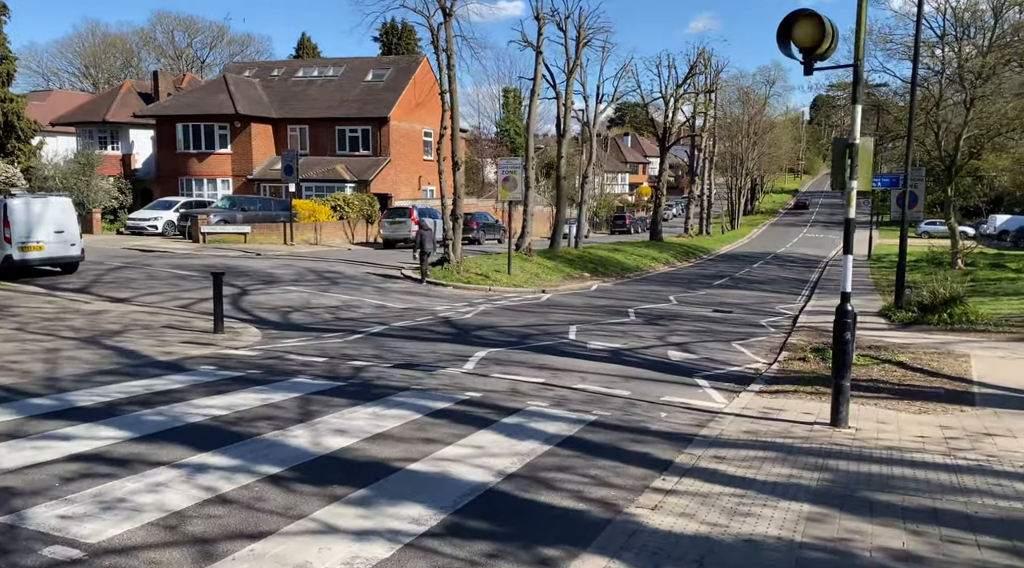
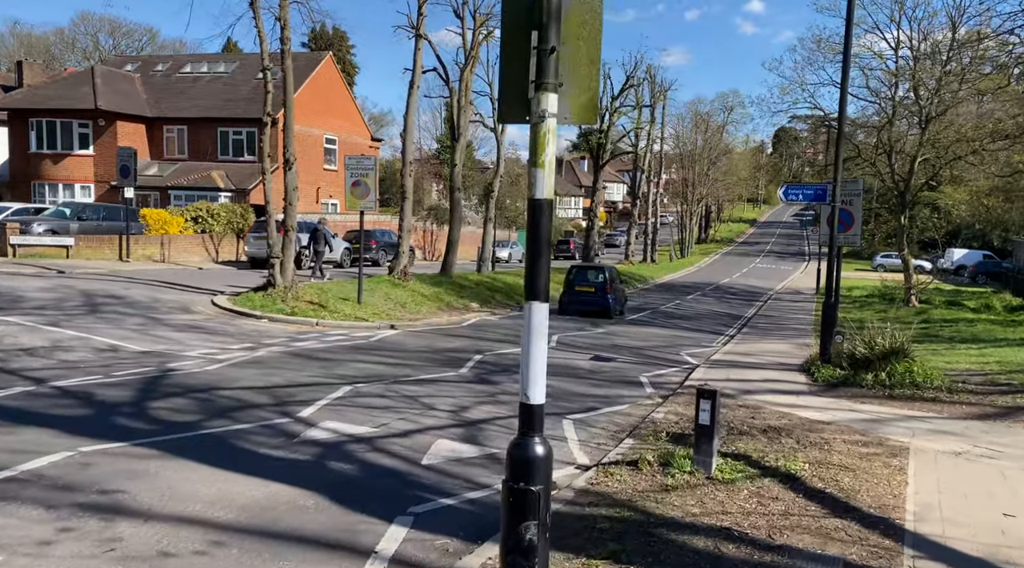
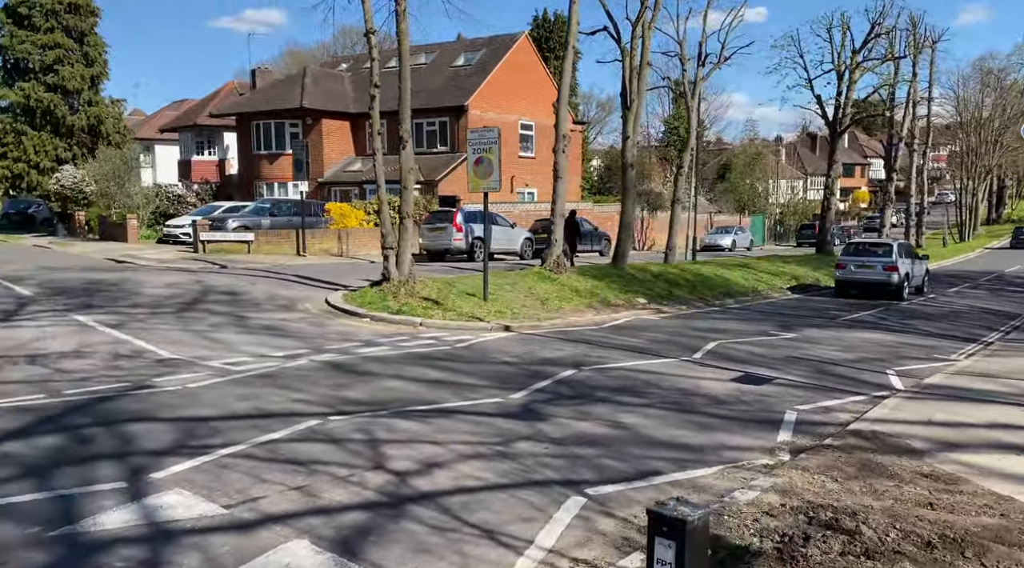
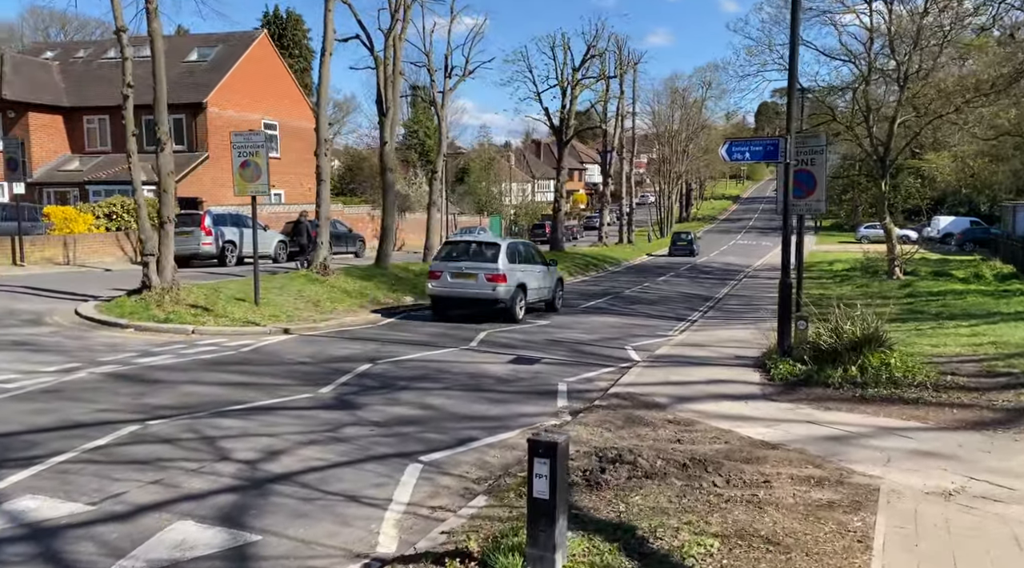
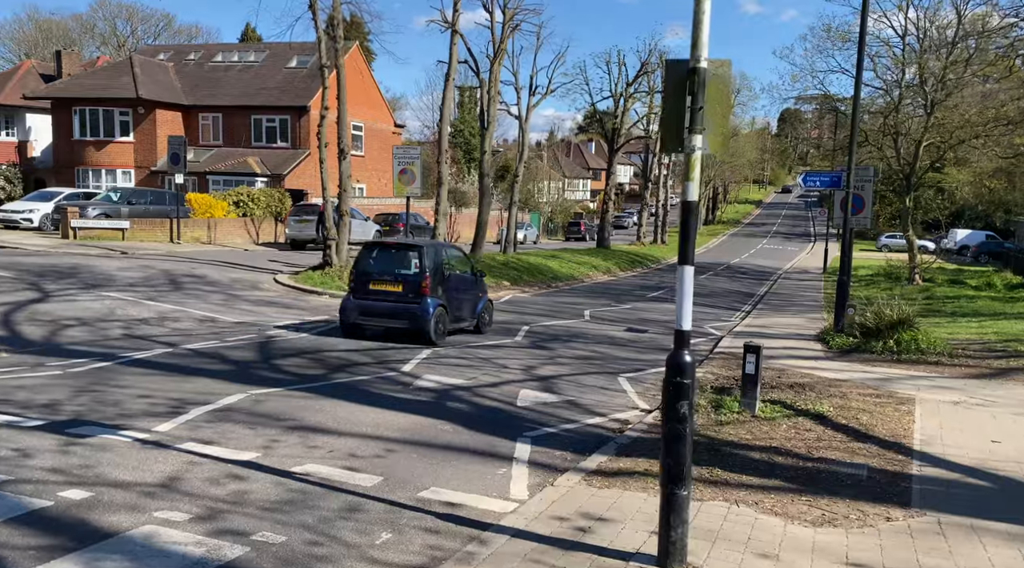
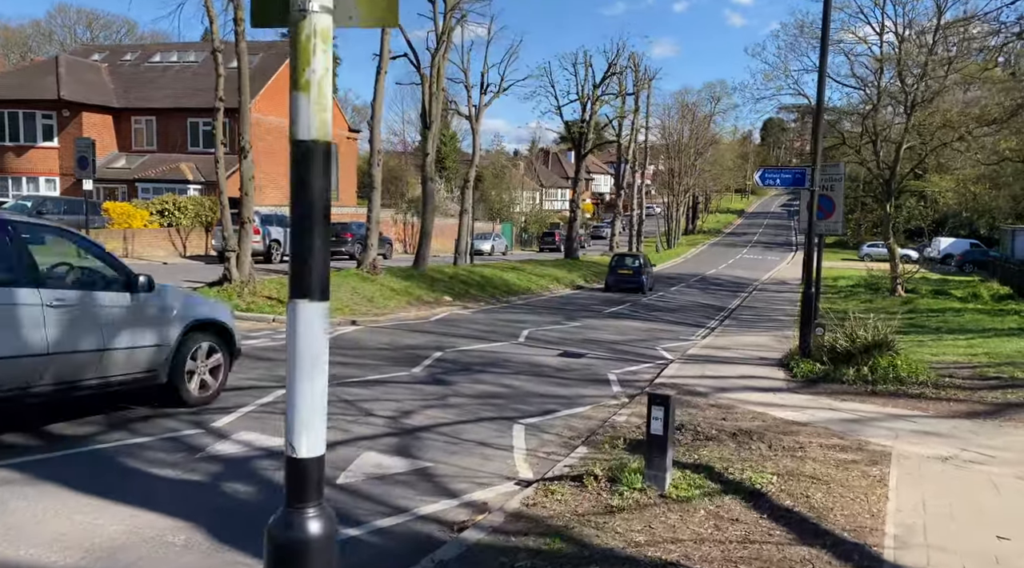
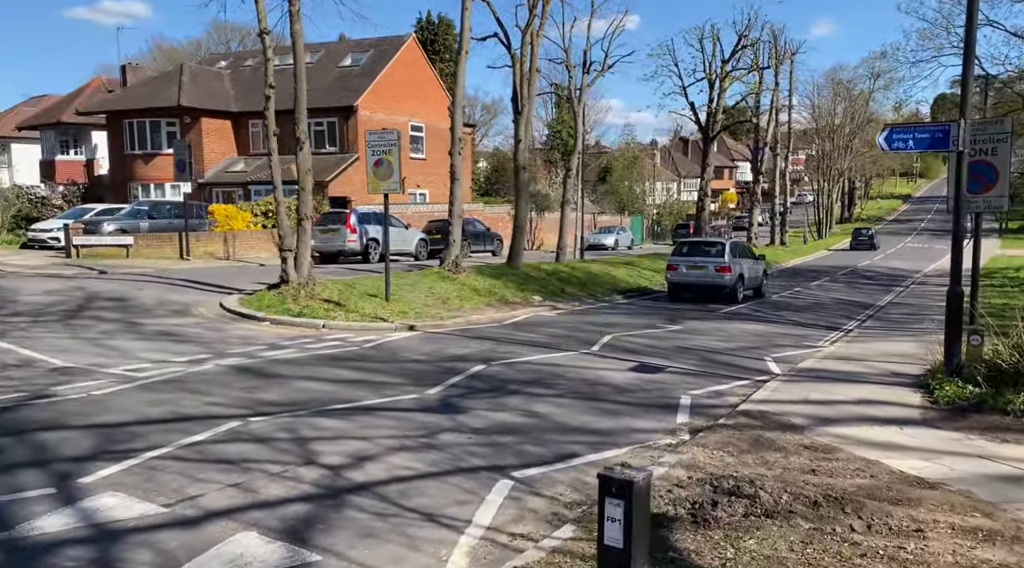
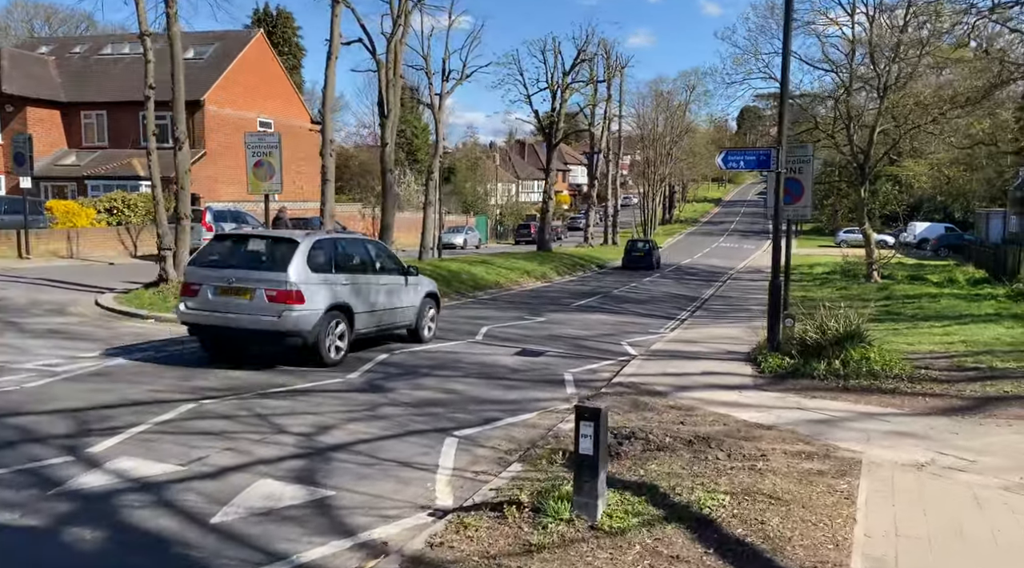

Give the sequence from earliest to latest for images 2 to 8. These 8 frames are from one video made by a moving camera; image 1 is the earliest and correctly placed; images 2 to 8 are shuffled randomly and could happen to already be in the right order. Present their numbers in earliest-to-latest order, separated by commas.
5, 2, 6, 8, 4, 7, 3
